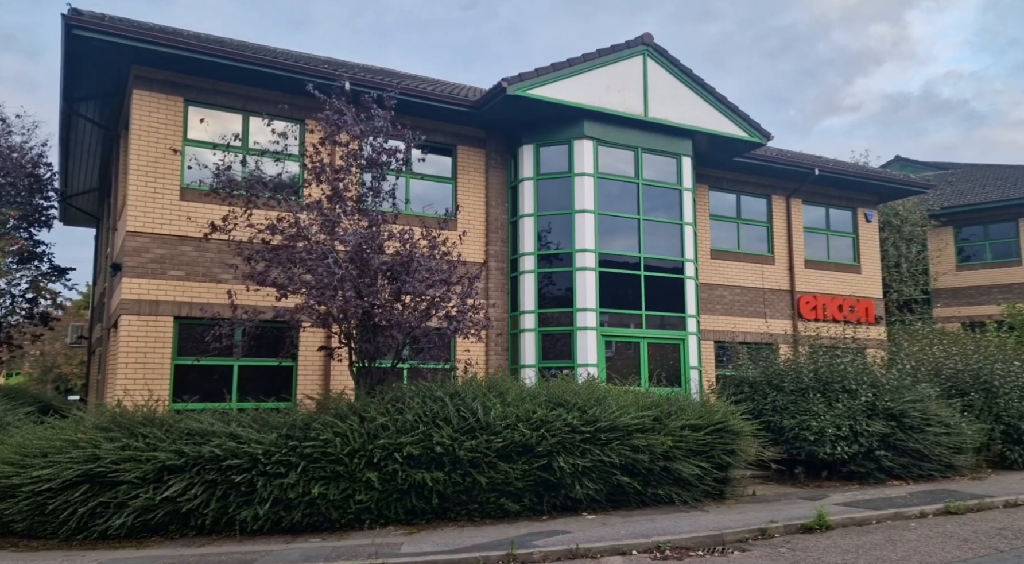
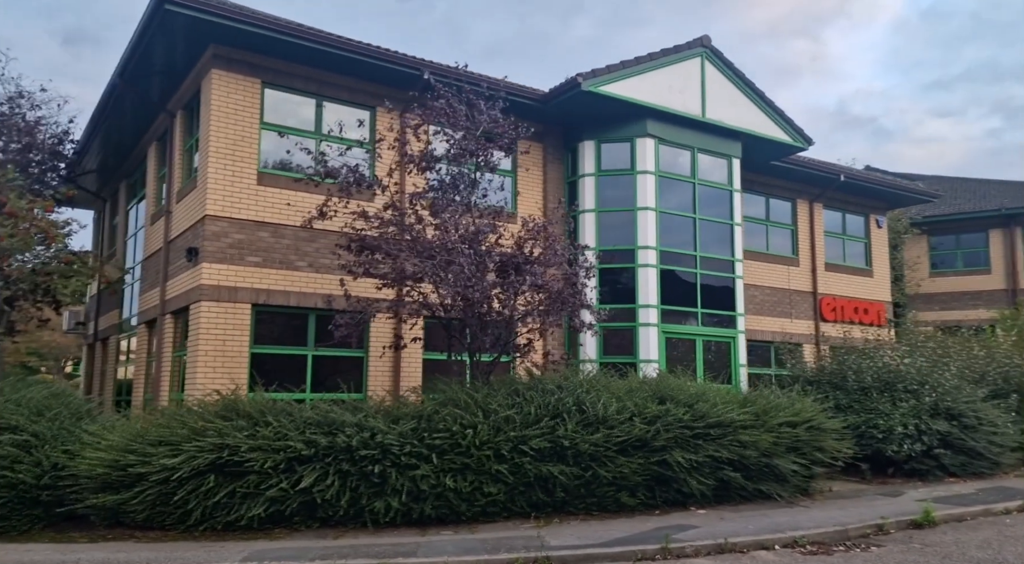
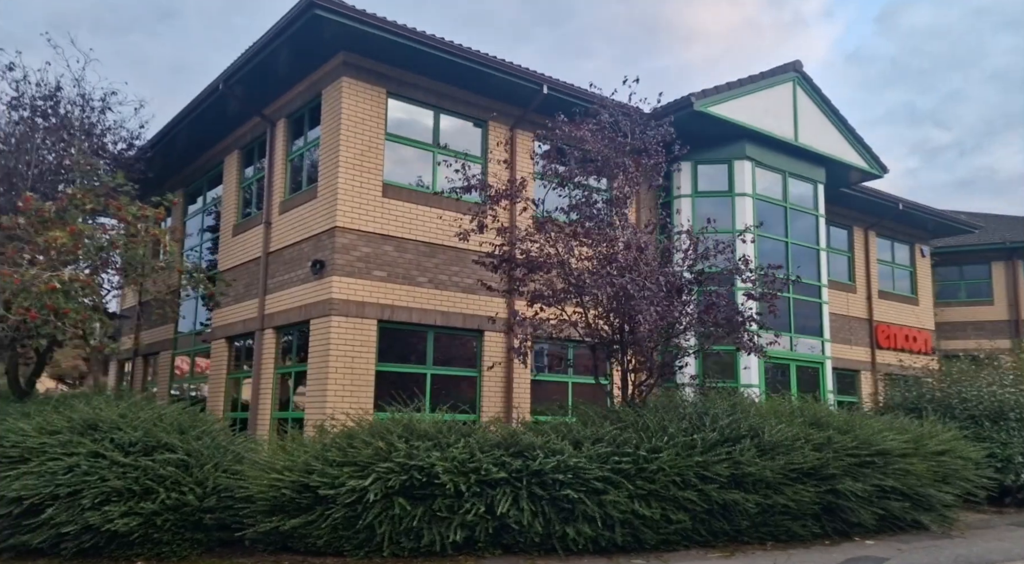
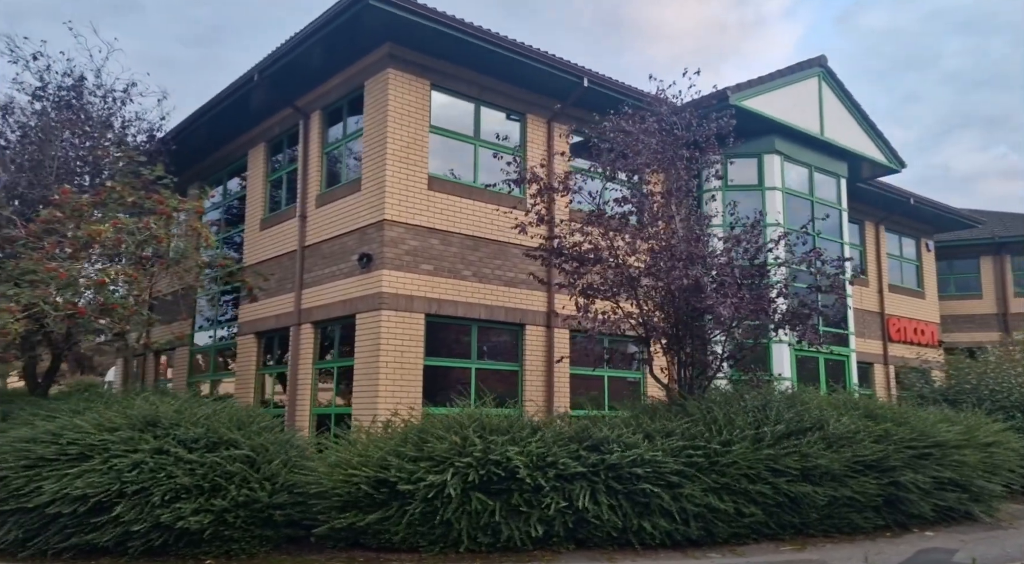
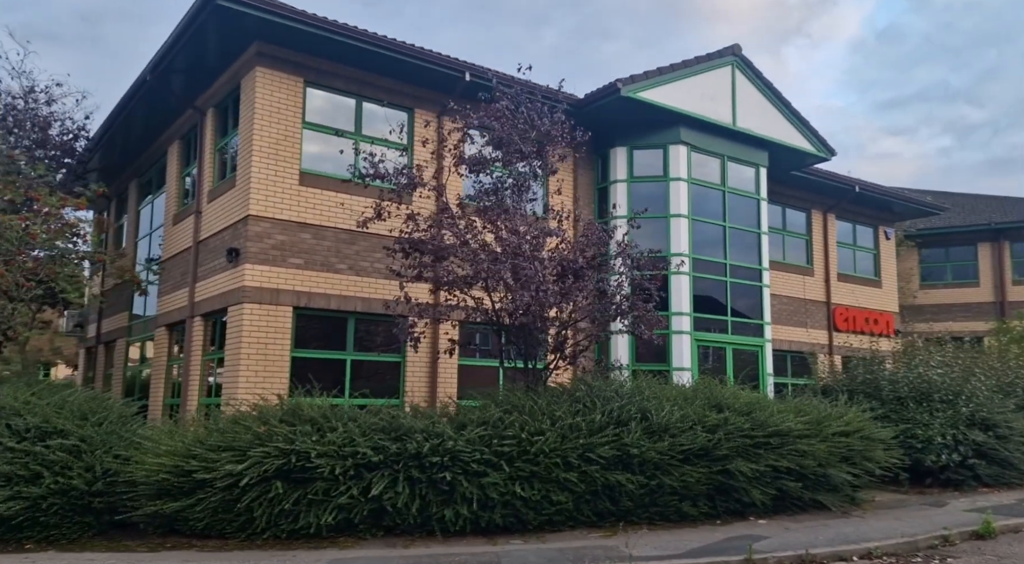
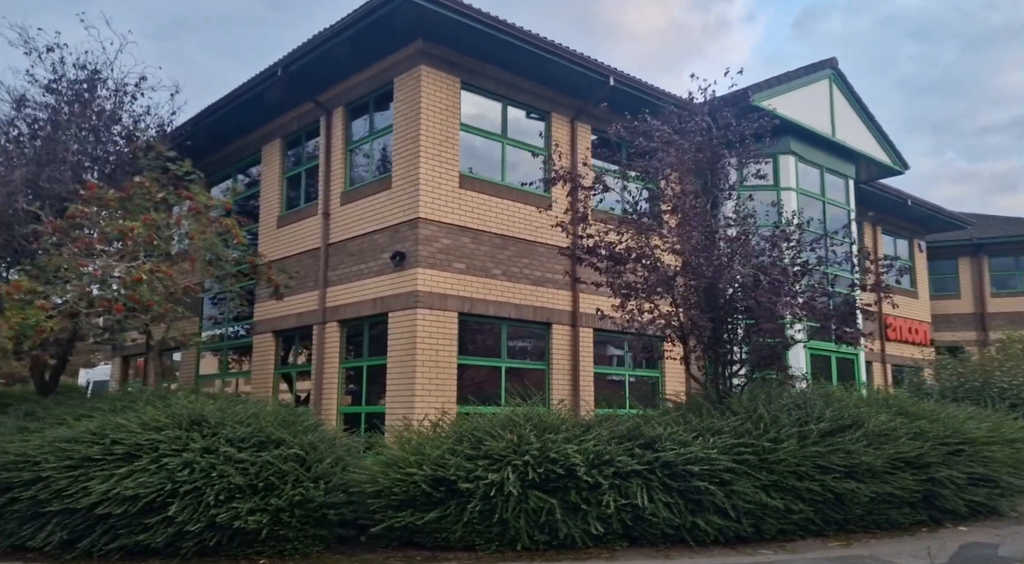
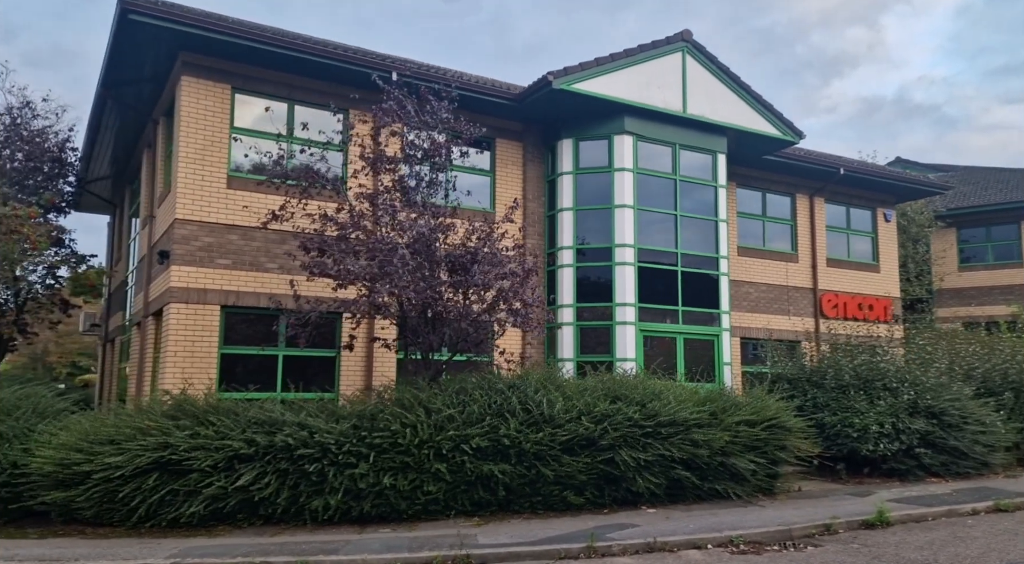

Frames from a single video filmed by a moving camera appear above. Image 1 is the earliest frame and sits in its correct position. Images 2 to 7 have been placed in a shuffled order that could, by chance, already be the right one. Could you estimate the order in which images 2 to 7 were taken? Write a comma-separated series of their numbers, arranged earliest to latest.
7, 2, 5, 3, 4, 6
